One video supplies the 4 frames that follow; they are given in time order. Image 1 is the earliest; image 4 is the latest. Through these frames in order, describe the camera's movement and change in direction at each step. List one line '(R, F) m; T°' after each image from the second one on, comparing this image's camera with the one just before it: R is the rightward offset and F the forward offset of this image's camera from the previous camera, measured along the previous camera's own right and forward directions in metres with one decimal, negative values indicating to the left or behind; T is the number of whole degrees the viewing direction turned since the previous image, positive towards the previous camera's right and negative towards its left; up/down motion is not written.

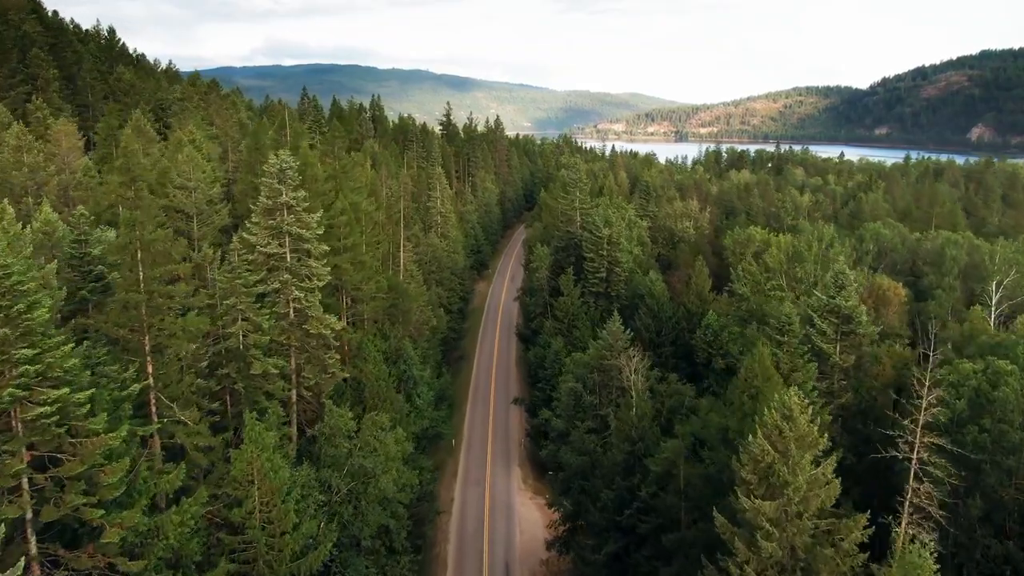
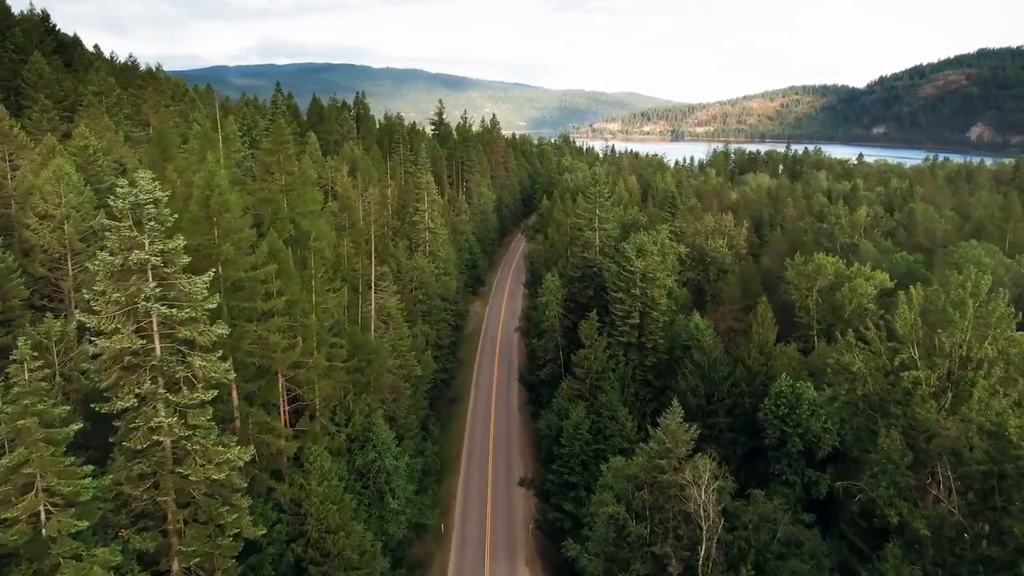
(-0.7, +14.1) m; 0°
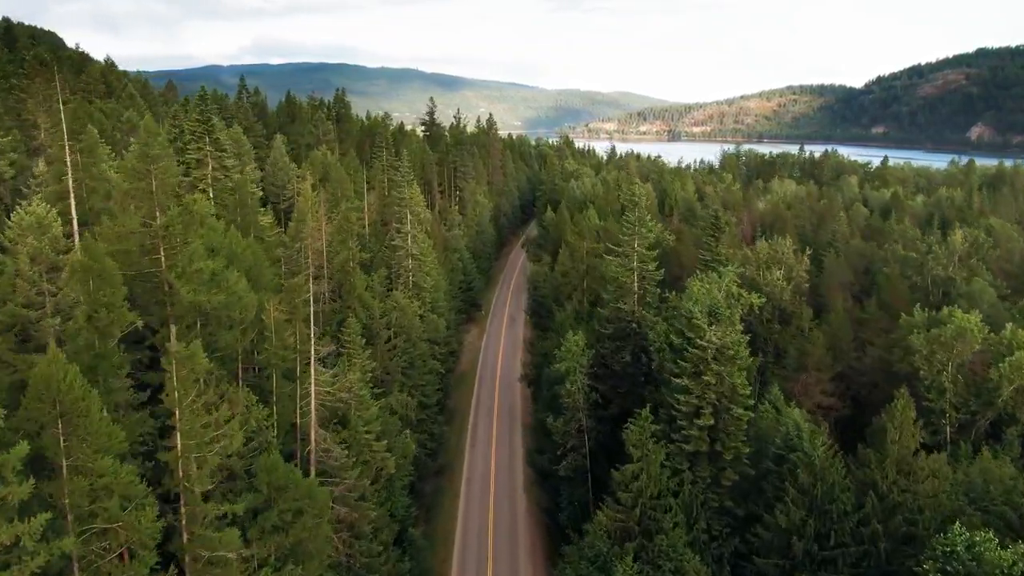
(-0.8, +15.6) m; 0°
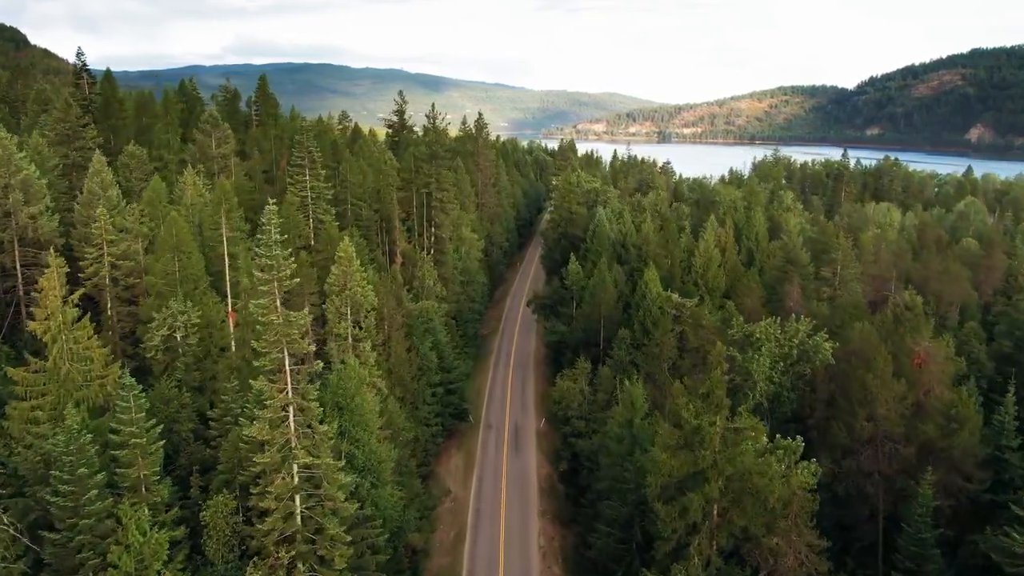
(-1.8, +39.1) m; +1°
